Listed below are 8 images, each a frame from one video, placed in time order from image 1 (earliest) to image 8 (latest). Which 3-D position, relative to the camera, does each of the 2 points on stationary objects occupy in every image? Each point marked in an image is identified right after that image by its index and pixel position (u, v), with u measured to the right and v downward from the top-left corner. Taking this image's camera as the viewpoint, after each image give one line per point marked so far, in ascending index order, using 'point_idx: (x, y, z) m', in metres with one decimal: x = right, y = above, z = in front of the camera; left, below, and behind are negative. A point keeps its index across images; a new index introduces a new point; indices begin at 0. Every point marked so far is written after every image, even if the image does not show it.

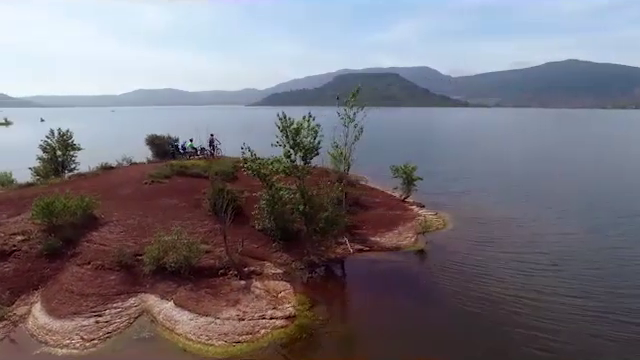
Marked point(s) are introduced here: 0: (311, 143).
0: (-0.5, +1.8, +19.7) m
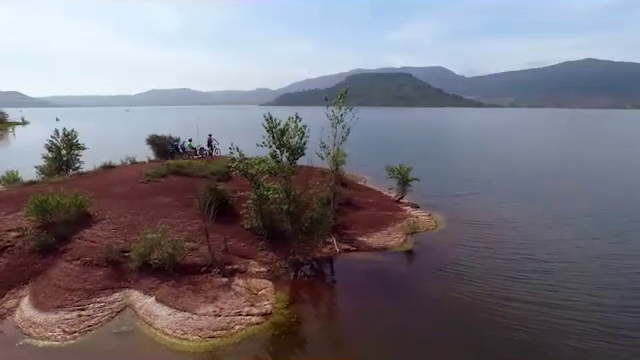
0: (-1.1, +1.8, +20.0) m
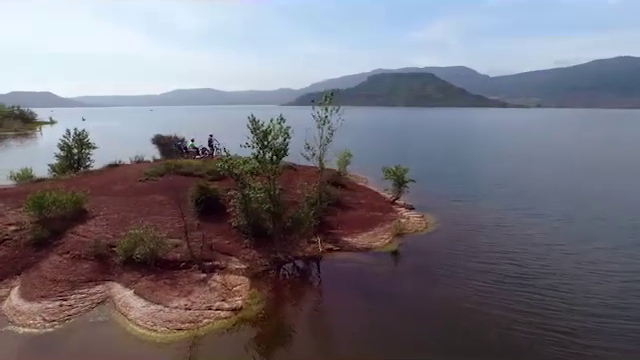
0: (-2.0, +1.8, +20.5) m
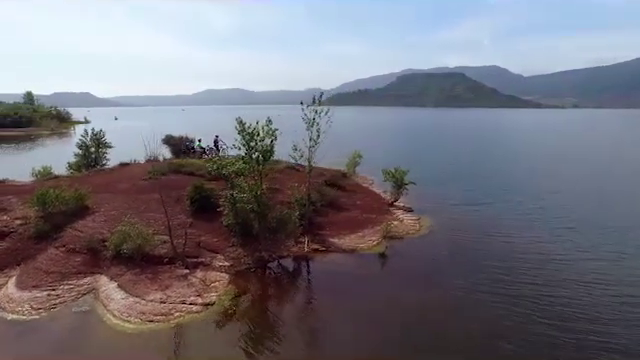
0: (-2.8, +1.8, +21.1) m
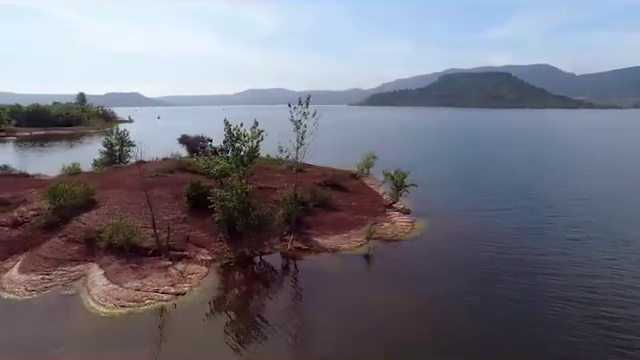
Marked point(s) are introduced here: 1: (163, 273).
0: (-3.7, +1.8, +22.1) m
1: (-7.3, -4.3, +18.6) m
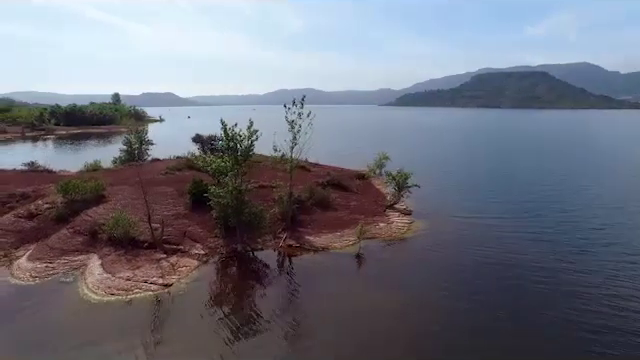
0: (-4.2, +1.9, +22.9) m
1: (-8.1, -4.2, +19.7) m
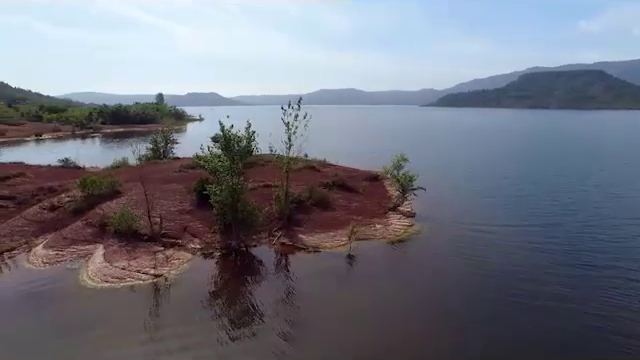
0: (-4.6, +1.9, +24.0) m
1: (-8.9, -4.1, +21.2) m
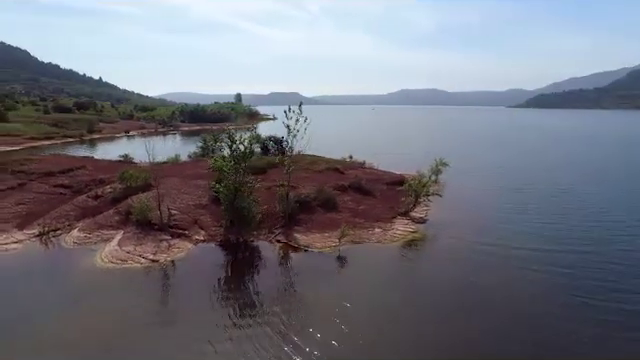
0: (-4.8, +2.0, +25.9) m
1: (-9.8, -3.8, +24.0) m
